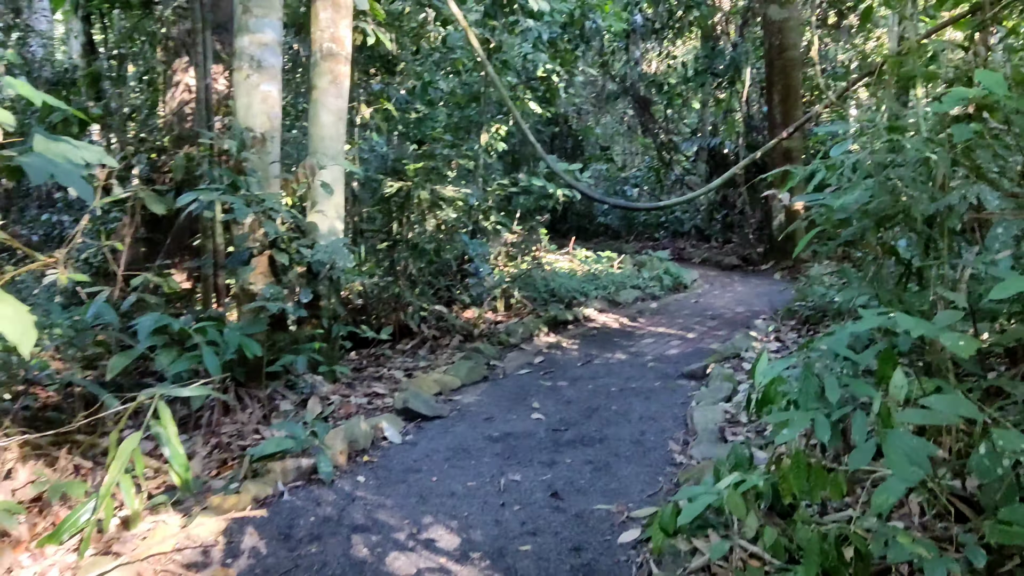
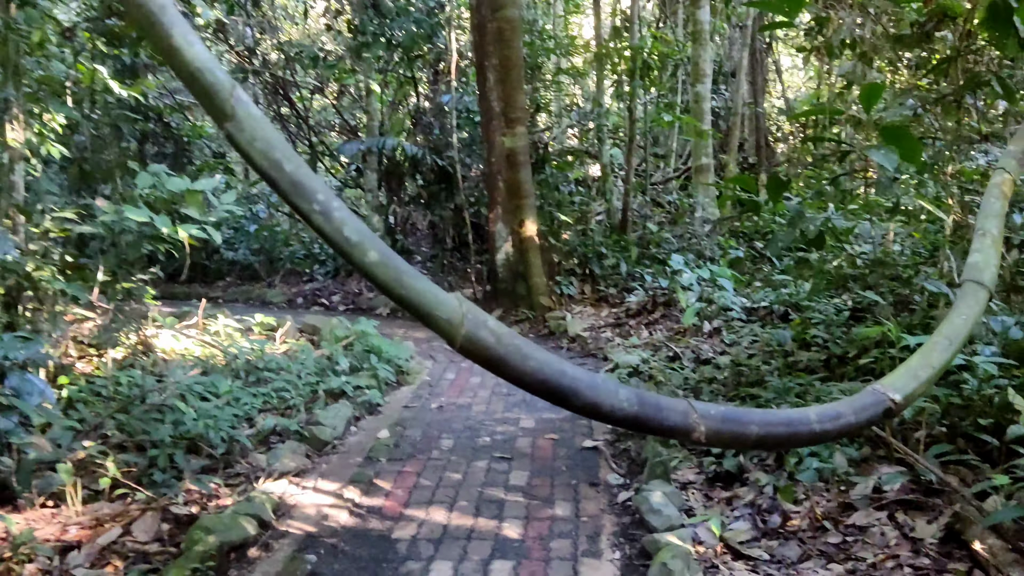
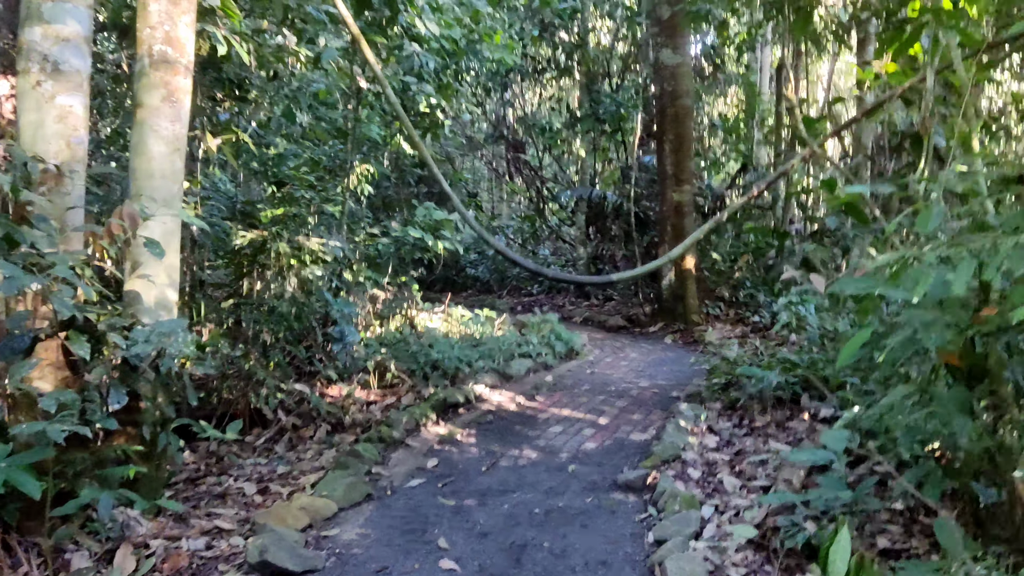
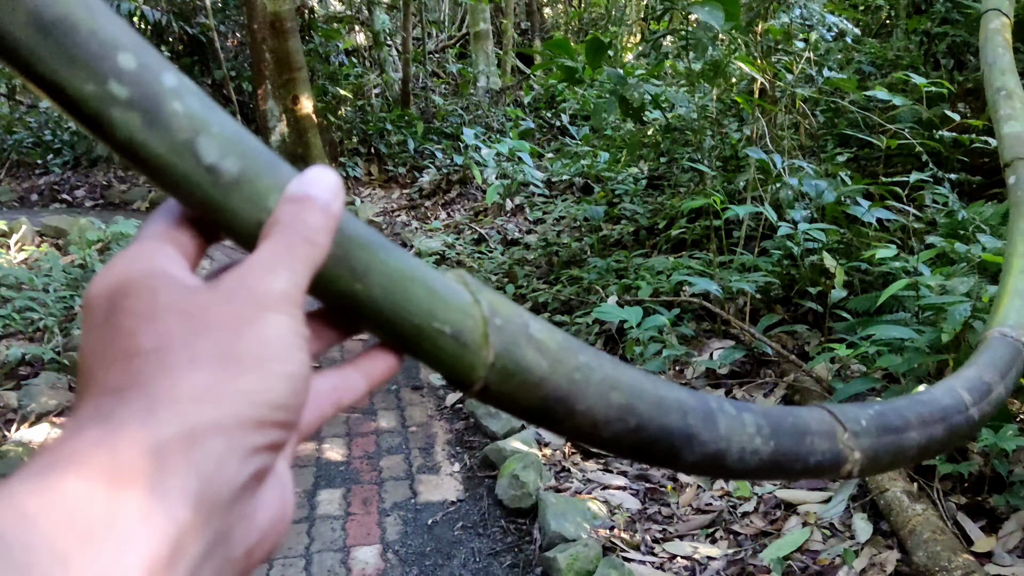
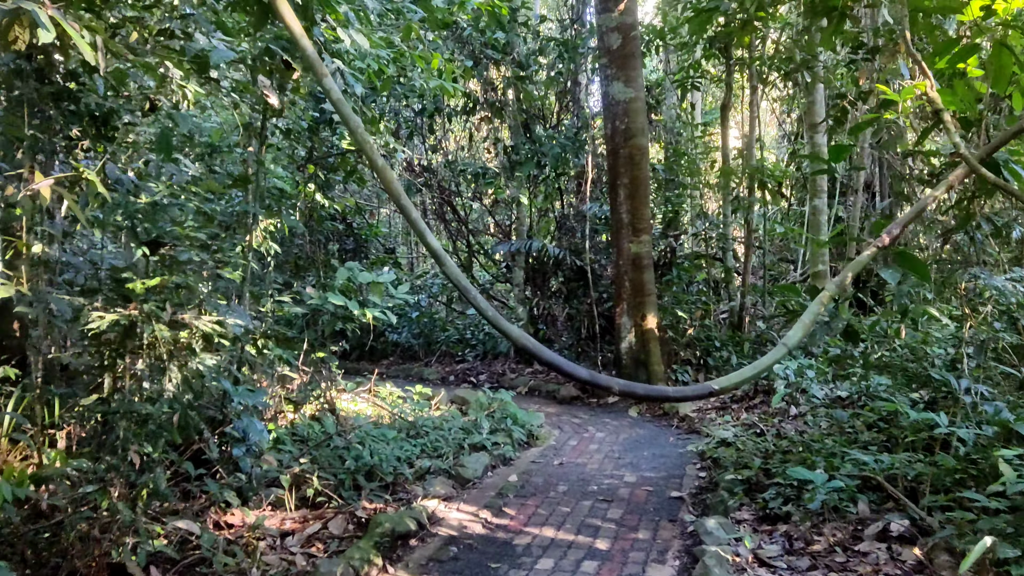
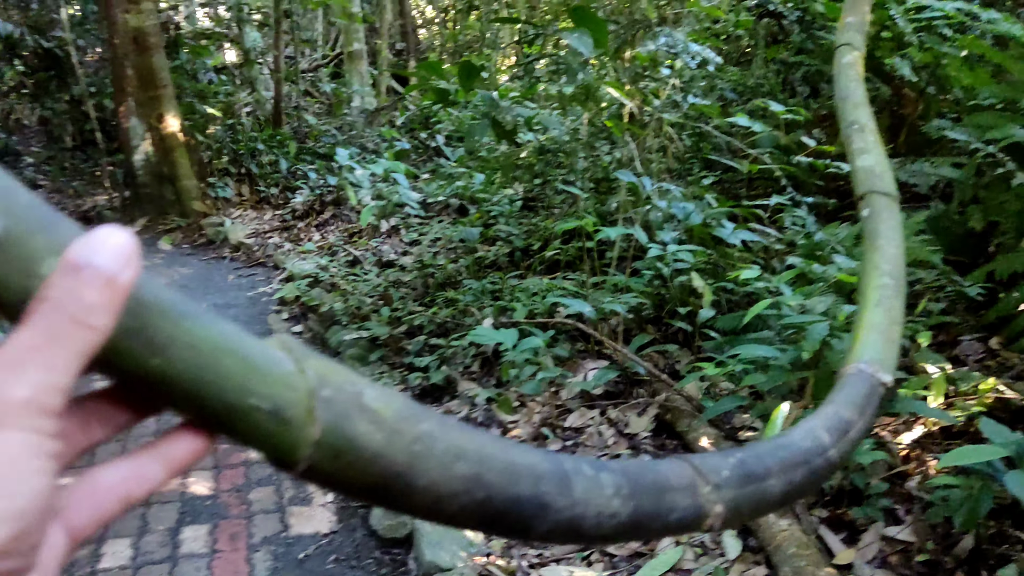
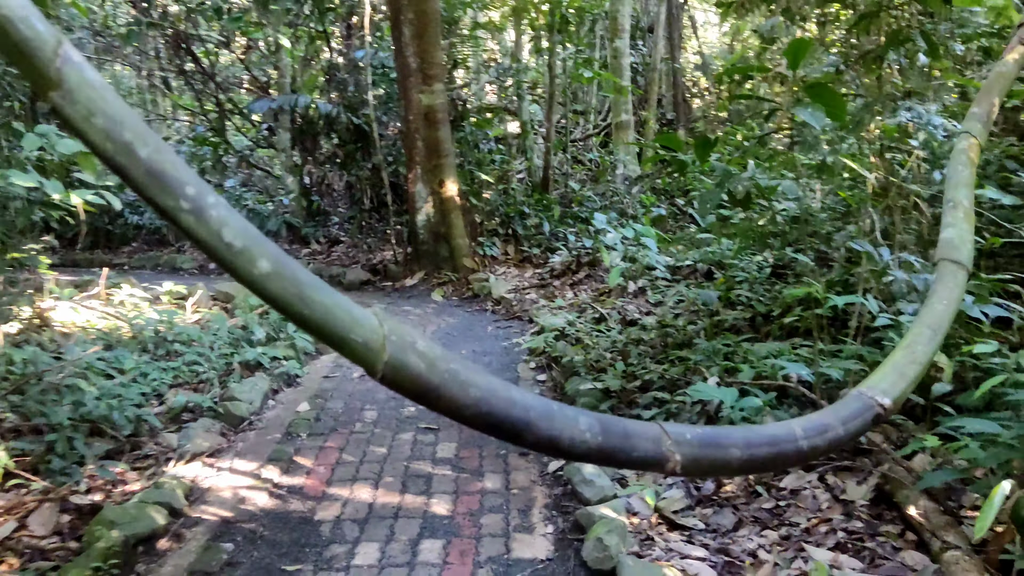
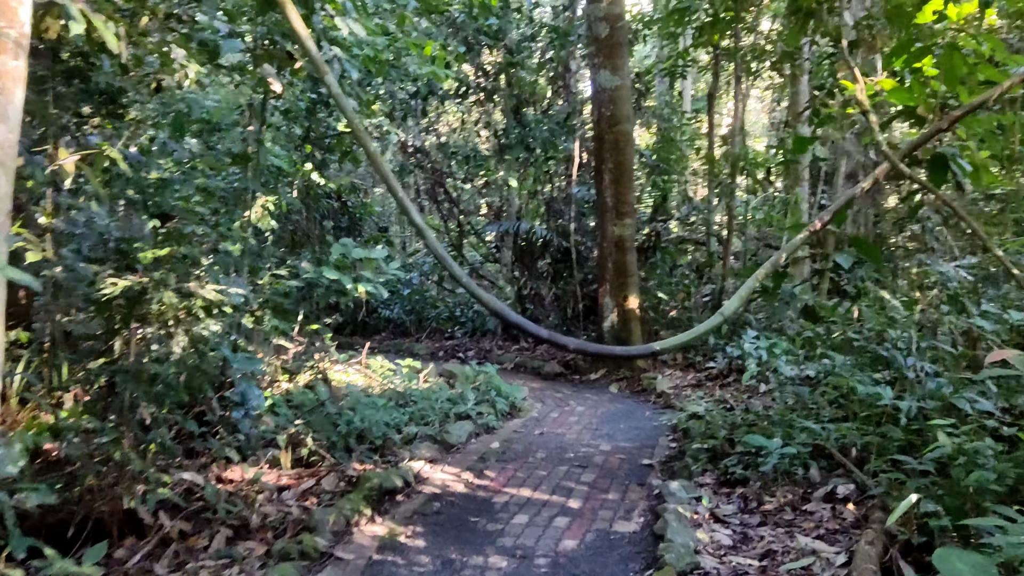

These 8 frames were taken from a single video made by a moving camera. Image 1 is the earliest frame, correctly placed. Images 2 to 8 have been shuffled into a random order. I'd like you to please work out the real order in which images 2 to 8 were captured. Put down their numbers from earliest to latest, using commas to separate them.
3, 8, 5, 2, 7, 4, 6
